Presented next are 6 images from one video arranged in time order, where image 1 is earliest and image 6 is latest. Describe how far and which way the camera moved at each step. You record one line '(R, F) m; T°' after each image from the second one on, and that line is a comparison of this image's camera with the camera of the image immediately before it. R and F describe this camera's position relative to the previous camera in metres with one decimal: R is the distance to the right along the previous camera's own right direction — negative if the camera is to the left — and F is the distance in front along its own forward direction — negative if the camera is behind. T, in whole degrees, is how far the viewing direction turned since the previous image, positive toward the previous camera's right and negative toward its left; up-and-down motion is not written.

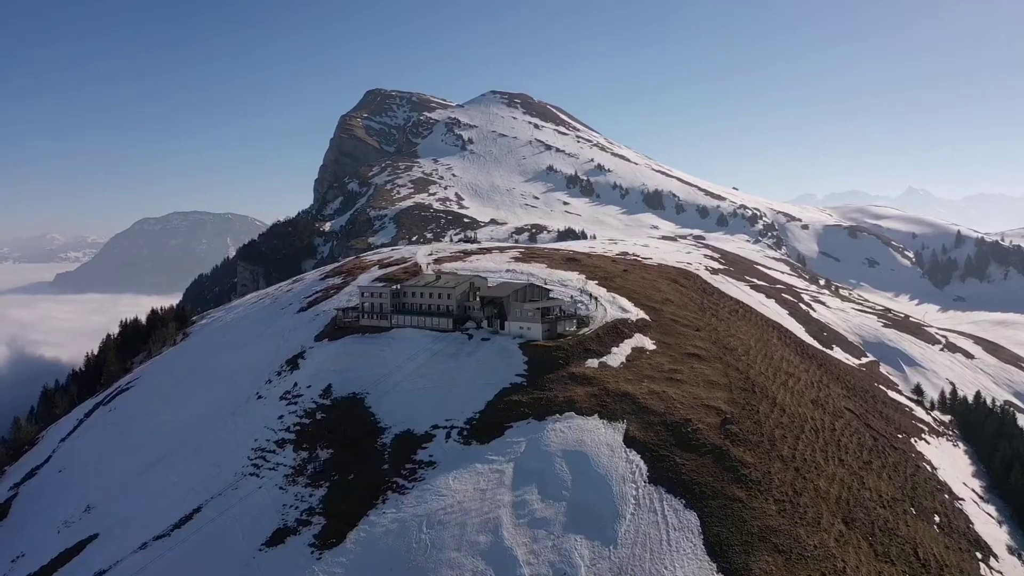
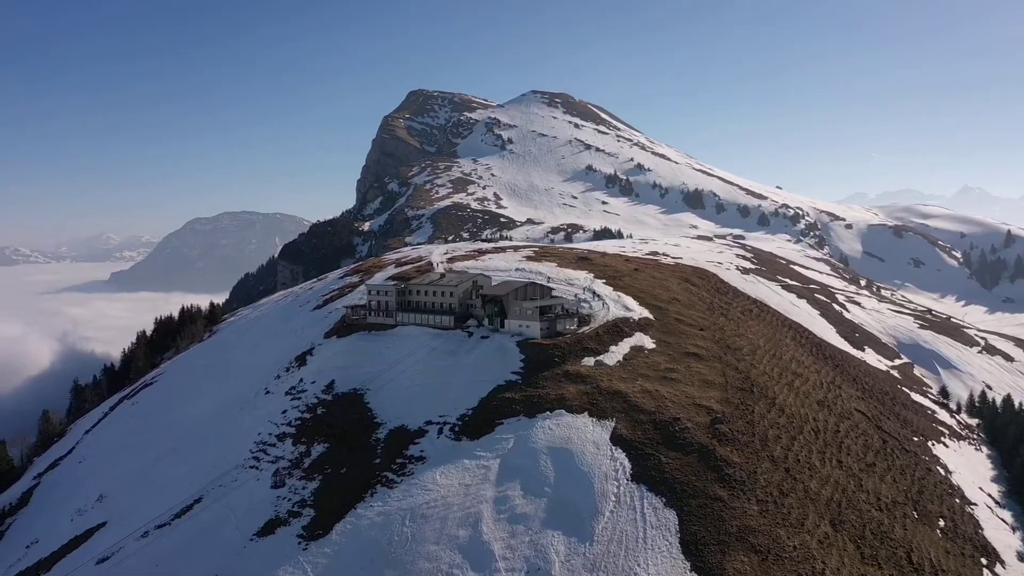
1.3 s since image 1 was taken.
(+2.0, -0.2) m; -3°
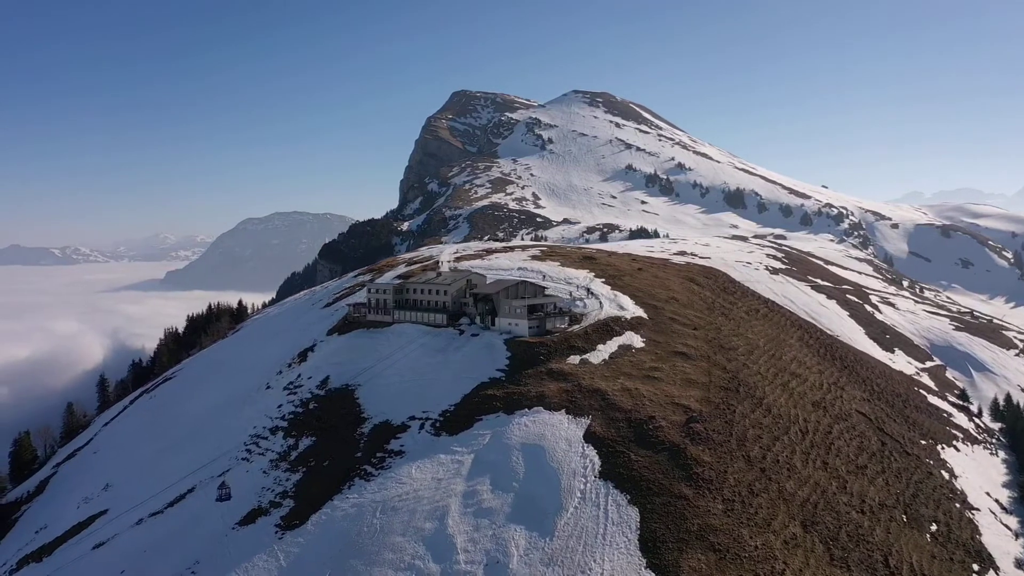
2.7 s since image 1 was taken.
(+2.6, -0.3) m; -2°
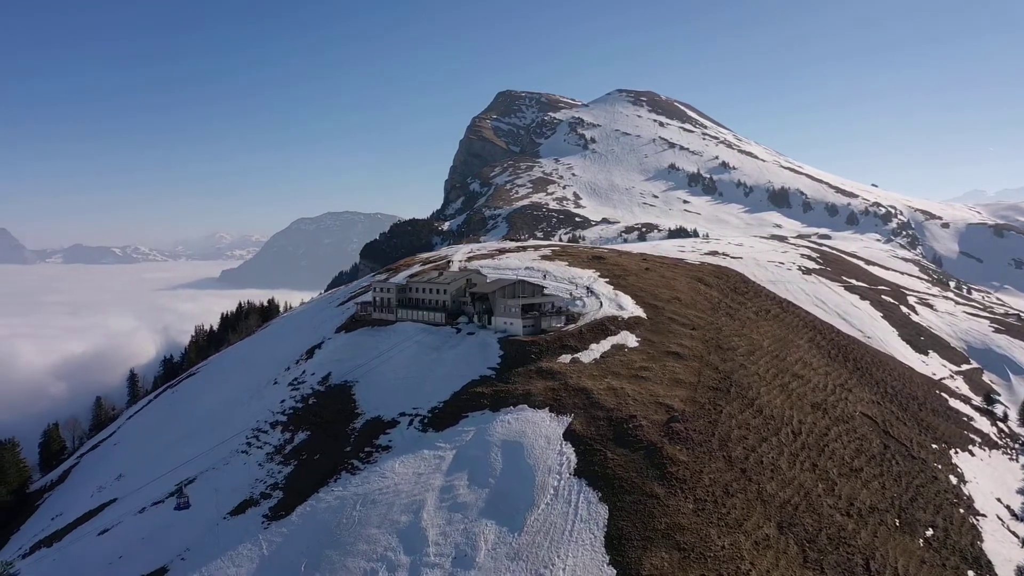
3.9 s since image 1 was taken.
(+2.4, -0.4) m; -3°
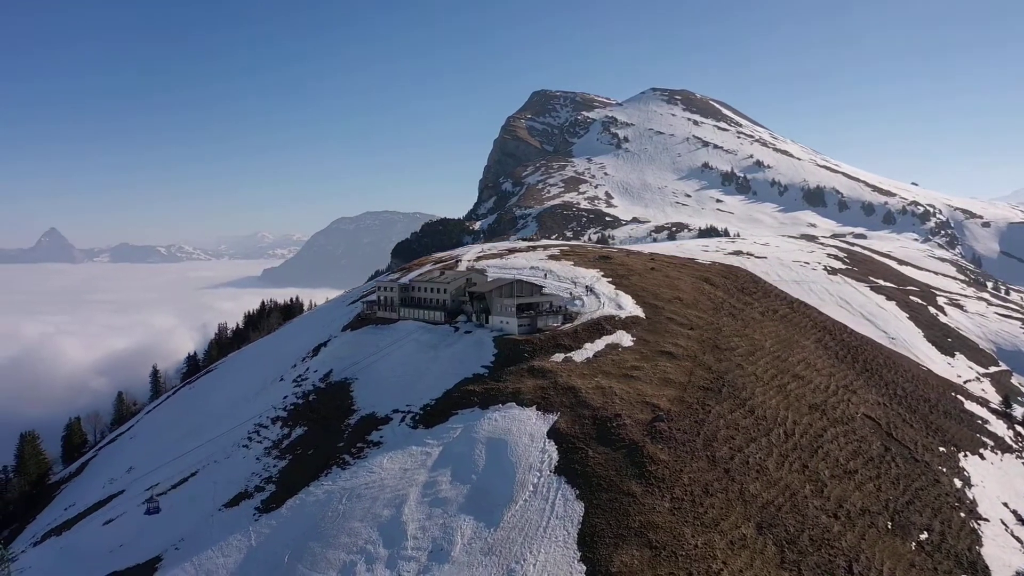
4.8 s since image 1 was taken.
(+1.9, -0.4) m; -2°
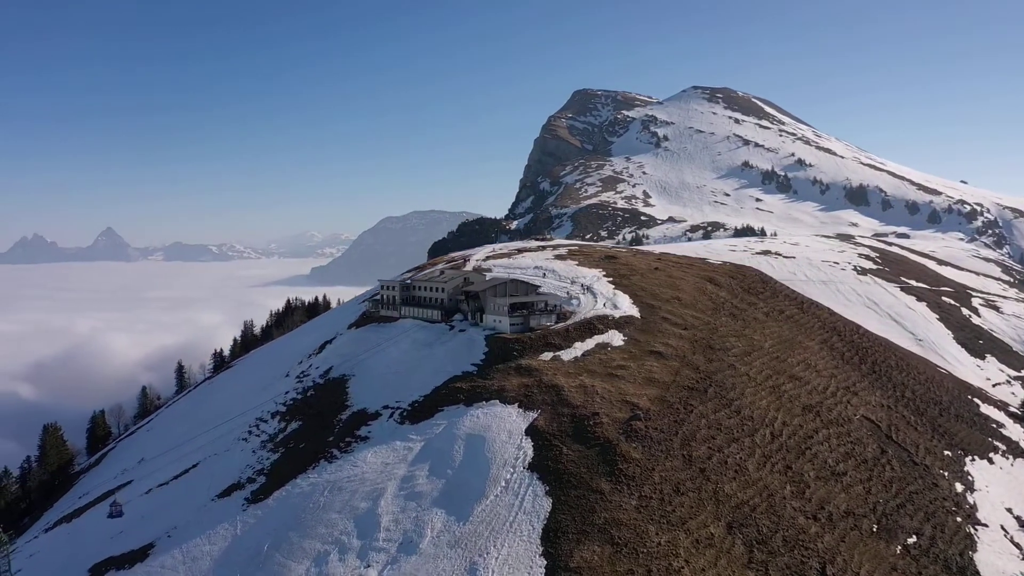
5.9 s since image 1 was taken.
(+2.4, -0.5) m; -2°
